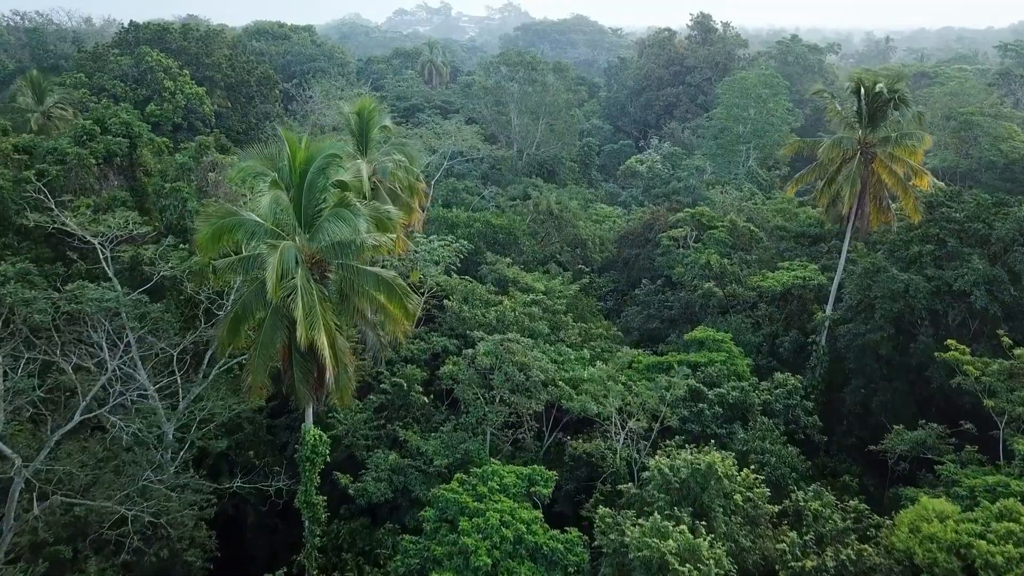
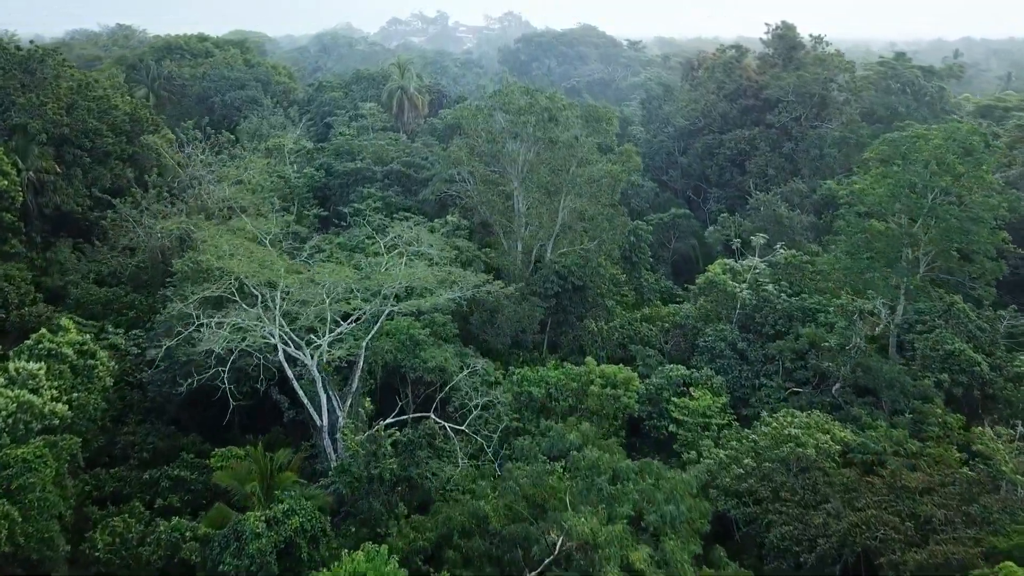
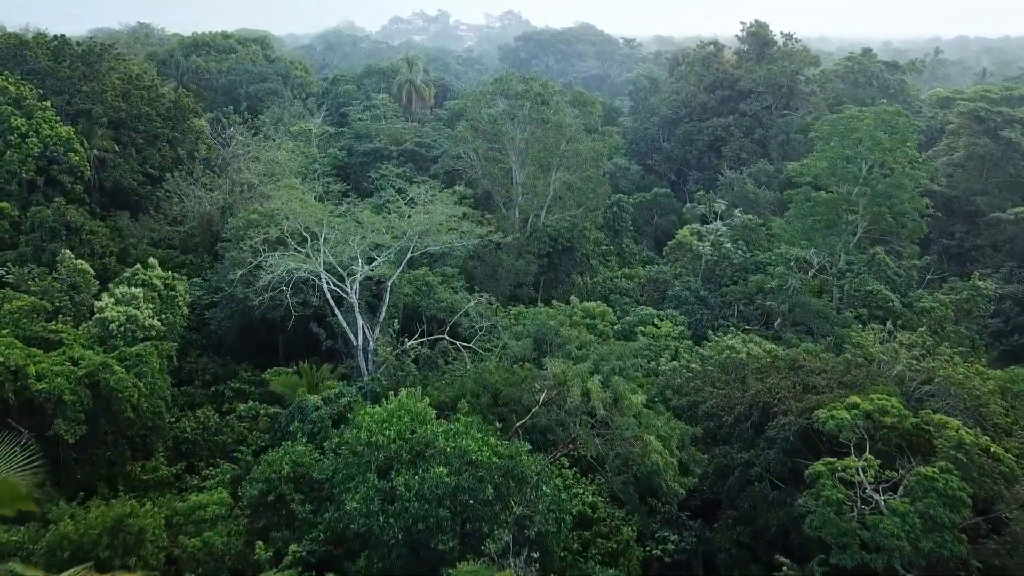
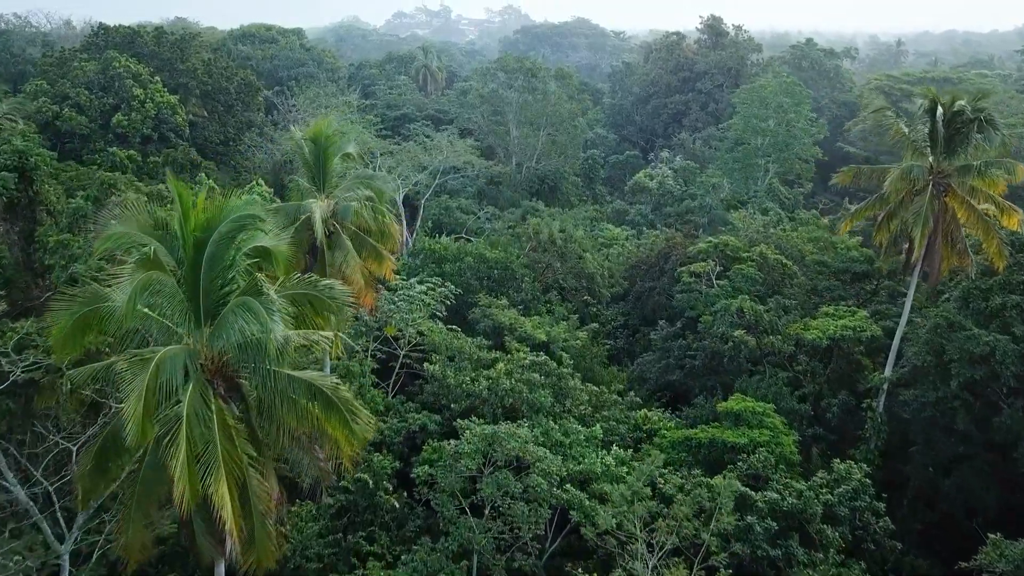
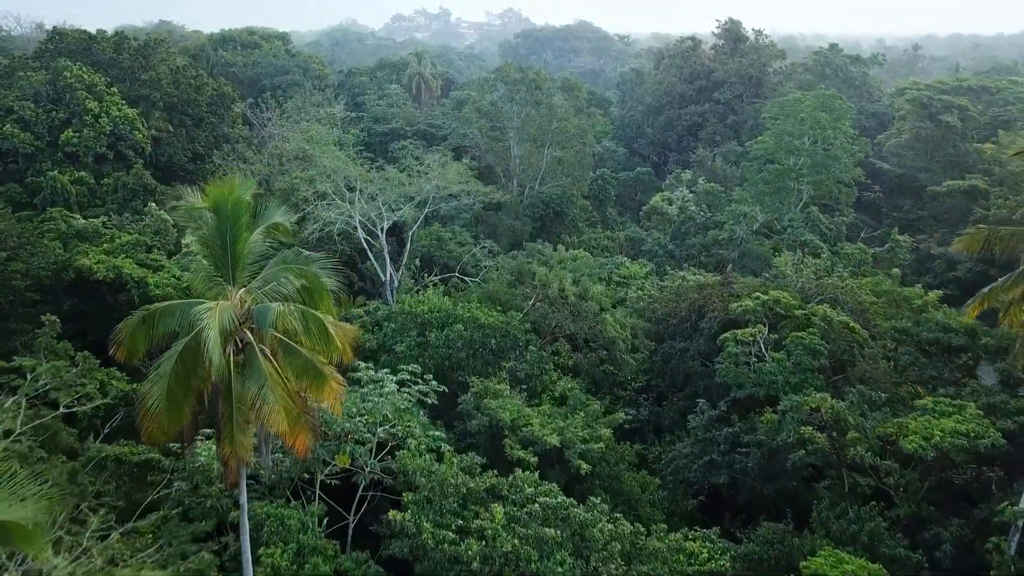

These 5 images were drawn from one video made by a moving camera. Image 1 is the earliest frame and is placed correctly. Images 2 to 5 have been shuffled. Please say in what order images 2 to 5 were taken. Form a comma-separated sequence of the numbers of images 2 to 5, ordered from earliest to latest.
4, 5, 3, 2
